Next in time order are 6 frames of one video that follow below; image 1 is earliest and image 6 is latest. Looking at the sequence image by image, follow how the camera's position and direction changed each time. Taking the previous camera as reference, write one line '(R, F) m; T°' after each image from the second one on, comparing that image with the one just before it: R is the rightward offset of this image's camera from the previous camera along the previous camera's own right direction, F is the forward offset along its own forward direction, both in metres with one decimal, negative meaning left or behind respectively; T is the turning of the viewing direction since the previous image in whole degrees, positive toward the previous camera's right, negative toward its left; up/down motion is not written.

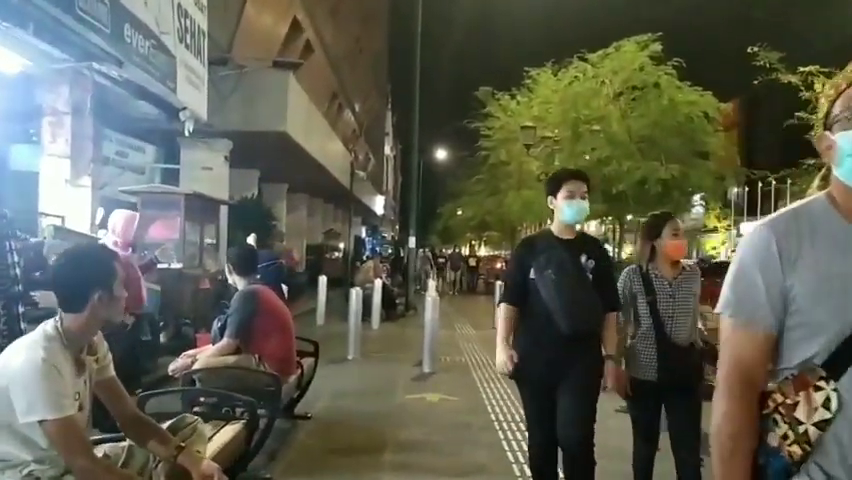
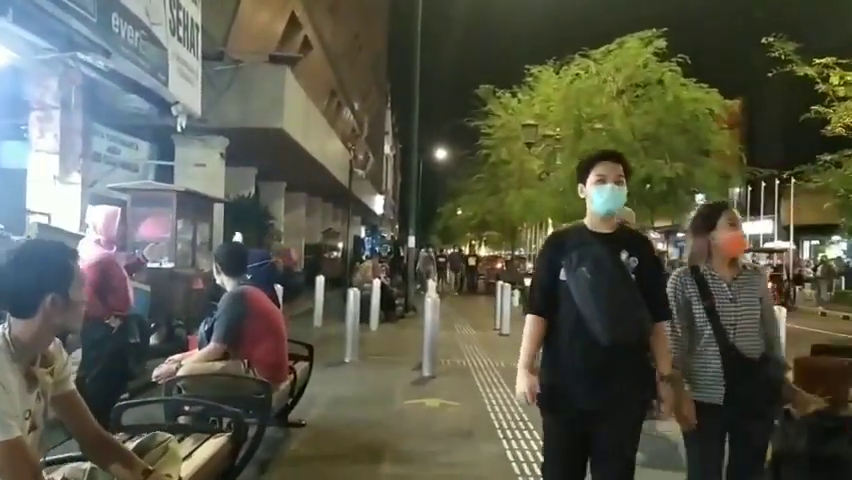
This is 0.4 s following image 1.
(0.0, +0.4) m; 0°
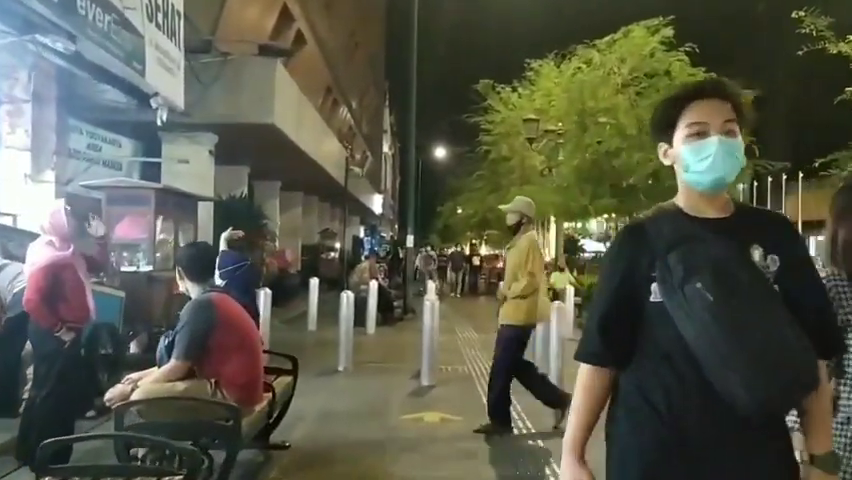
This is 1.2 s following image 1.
(0.0, +0.9) m; 0°
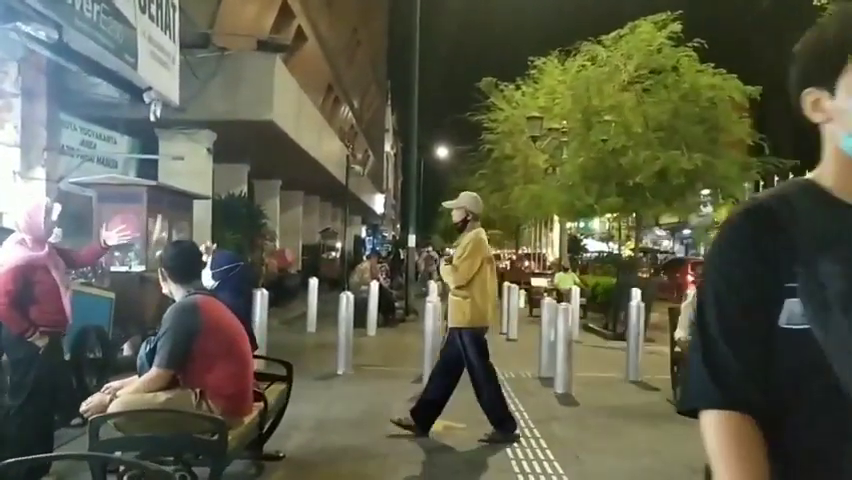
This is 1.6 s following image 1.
(0.0, +0.4) m; 0°
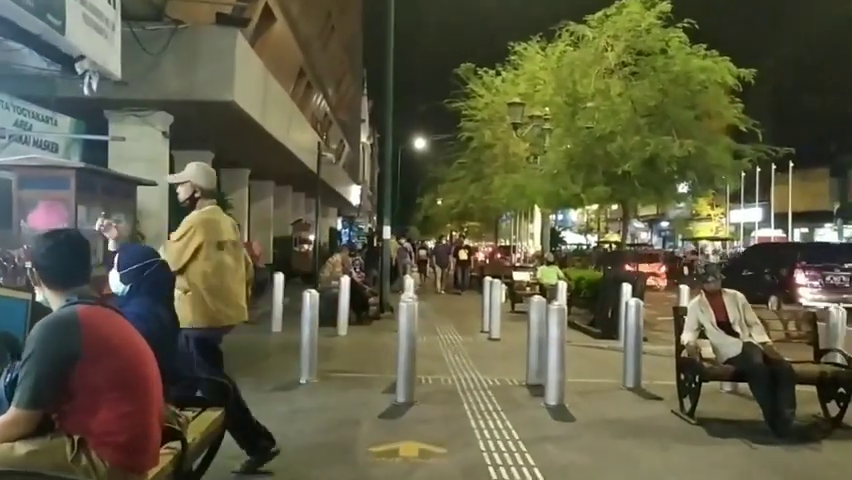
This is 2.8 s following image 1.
(0.0, +1.4) m; +1°
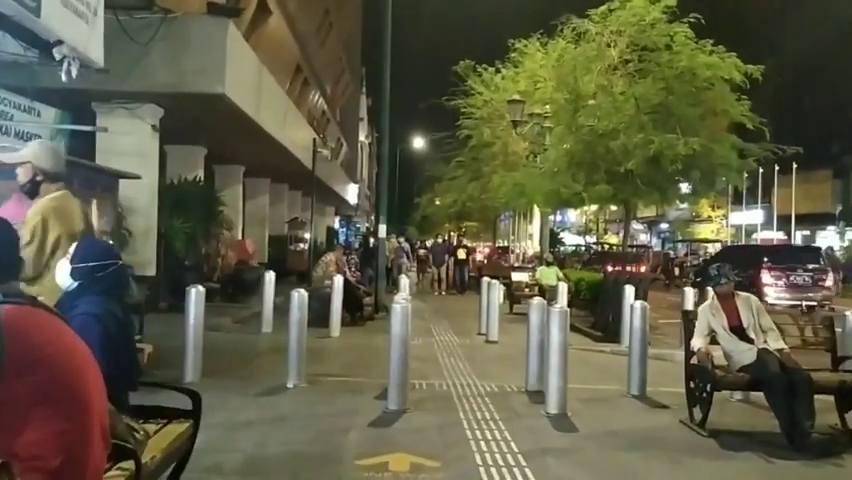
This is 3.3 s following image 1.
(0.0, +0.6) m; 0°
